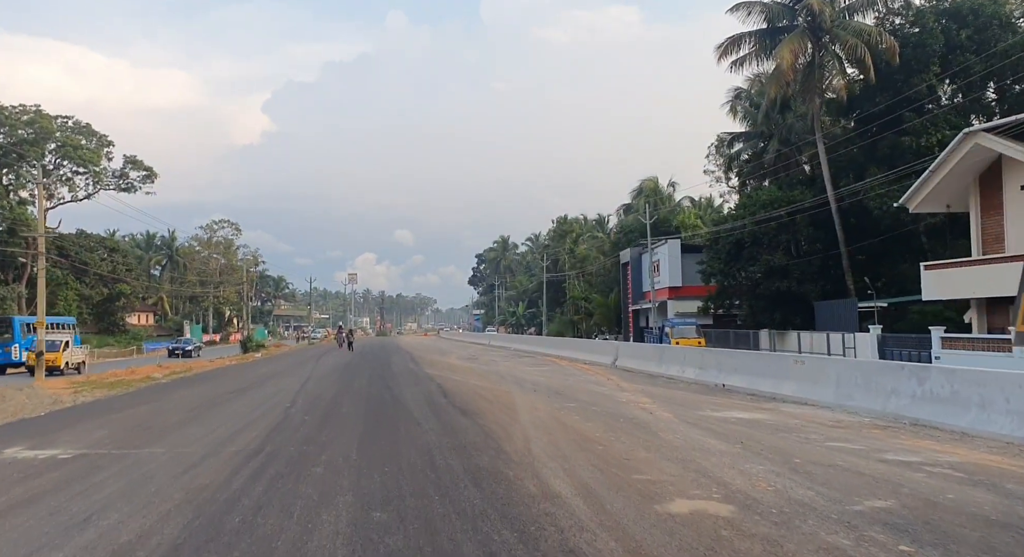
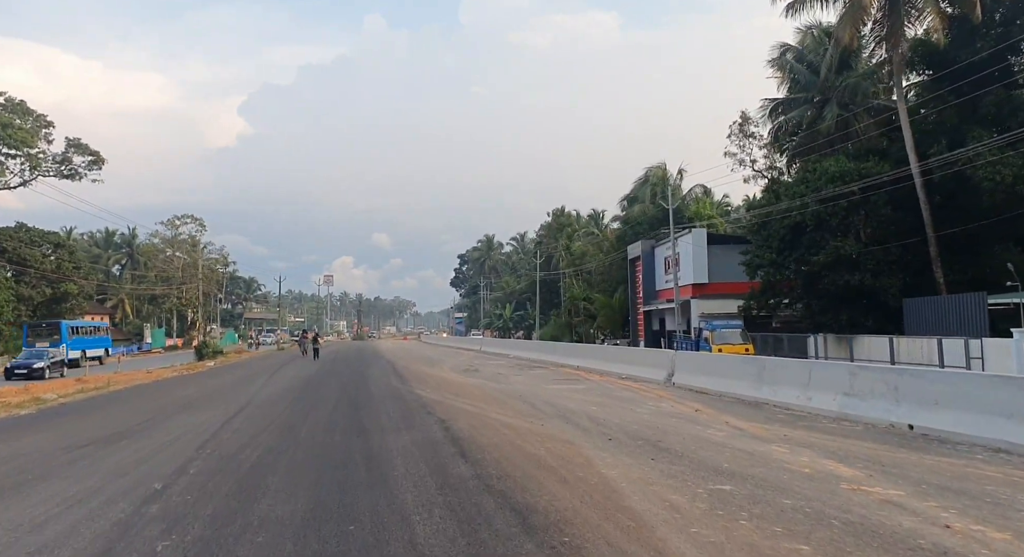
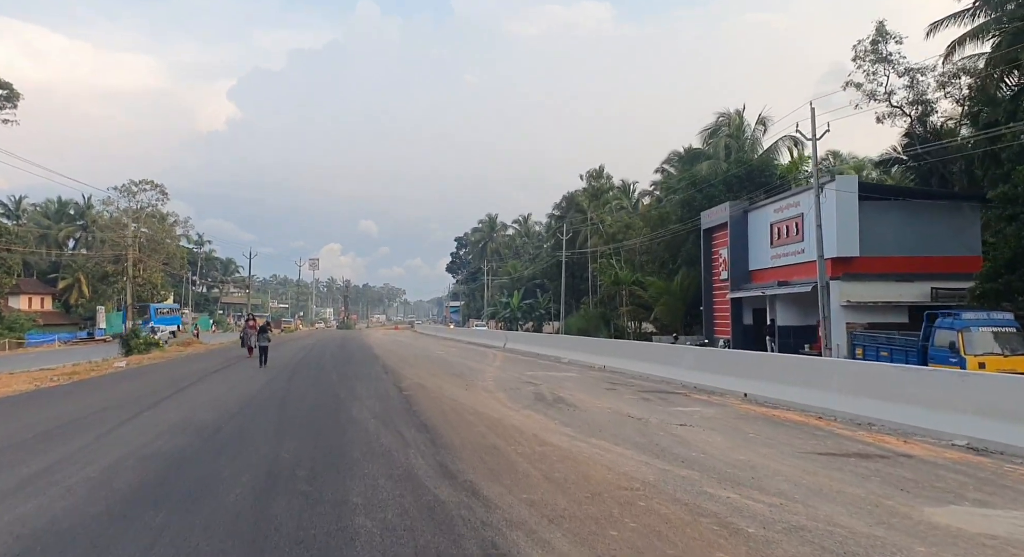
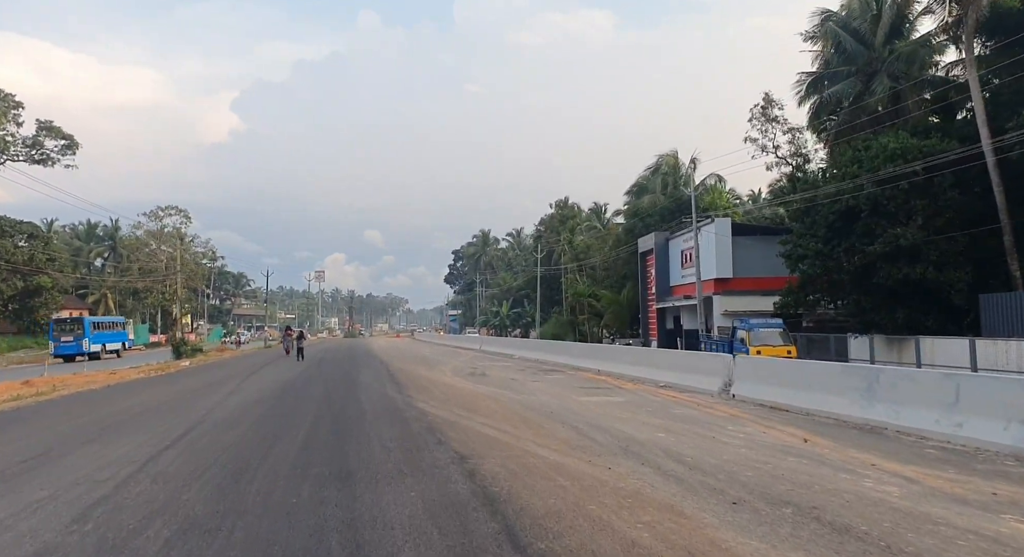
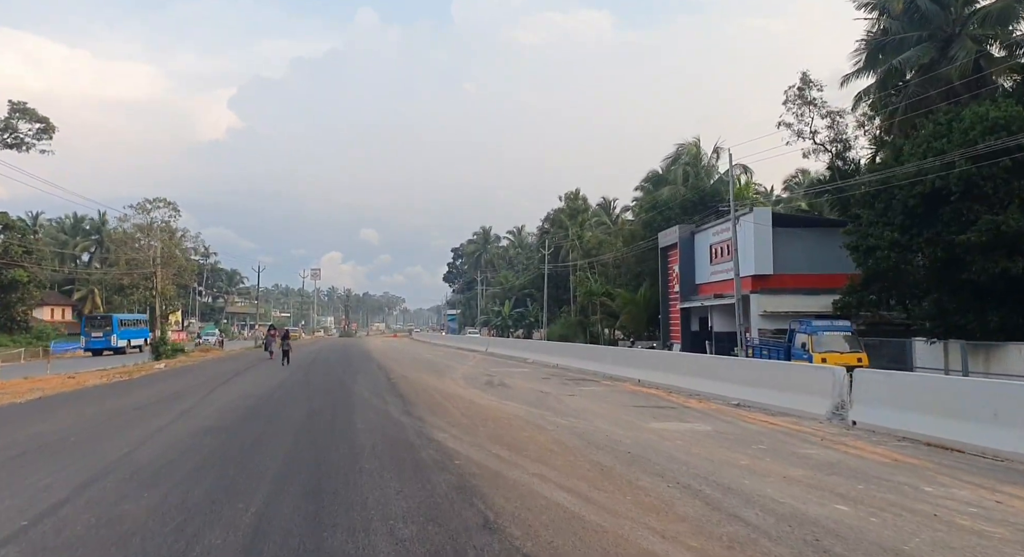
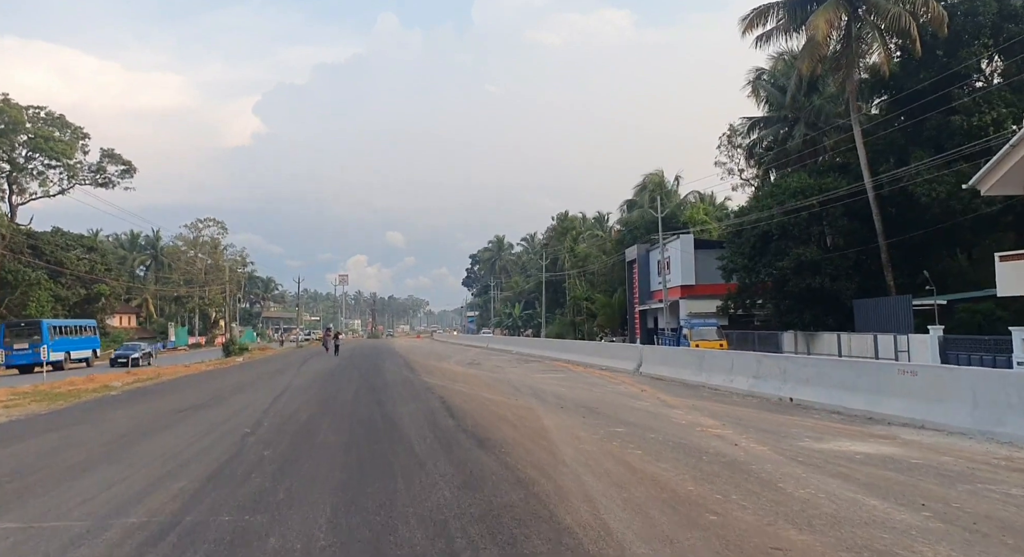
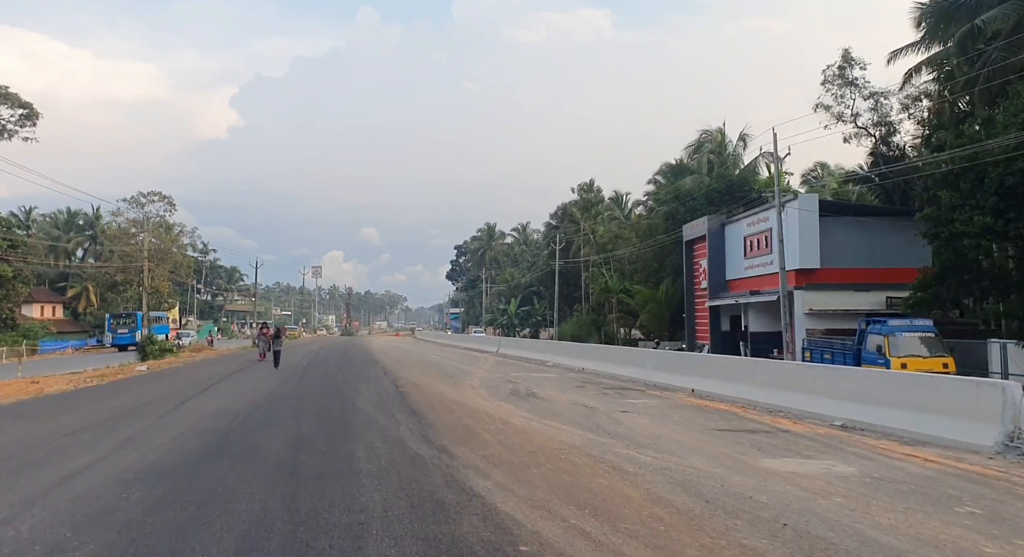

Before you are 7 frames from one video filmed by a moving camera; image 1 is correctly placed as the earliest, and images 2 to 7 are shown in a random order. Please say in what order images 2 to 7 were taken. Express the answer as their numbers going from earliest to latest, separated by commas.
6, 2, 4, 5, 7, 3
